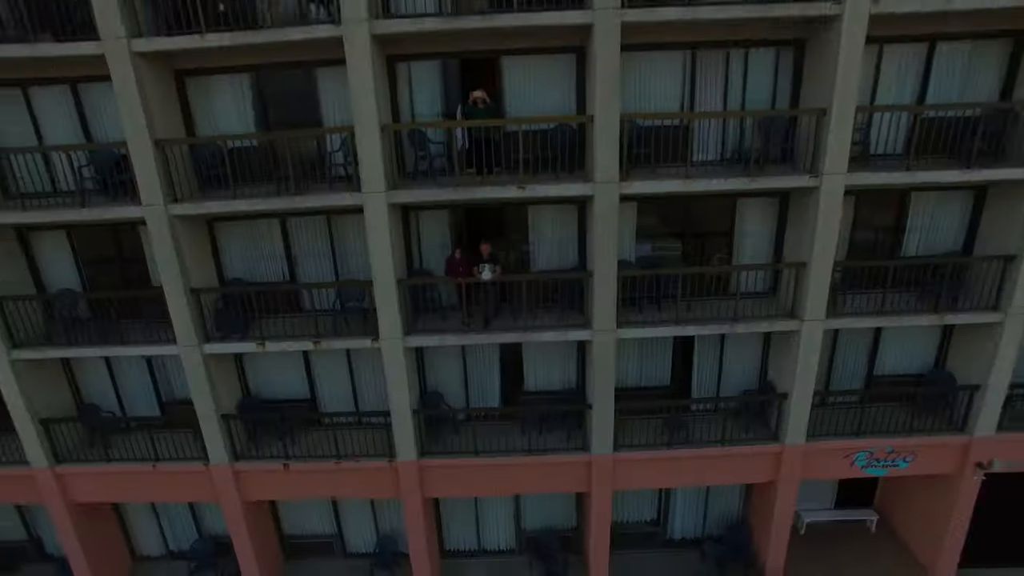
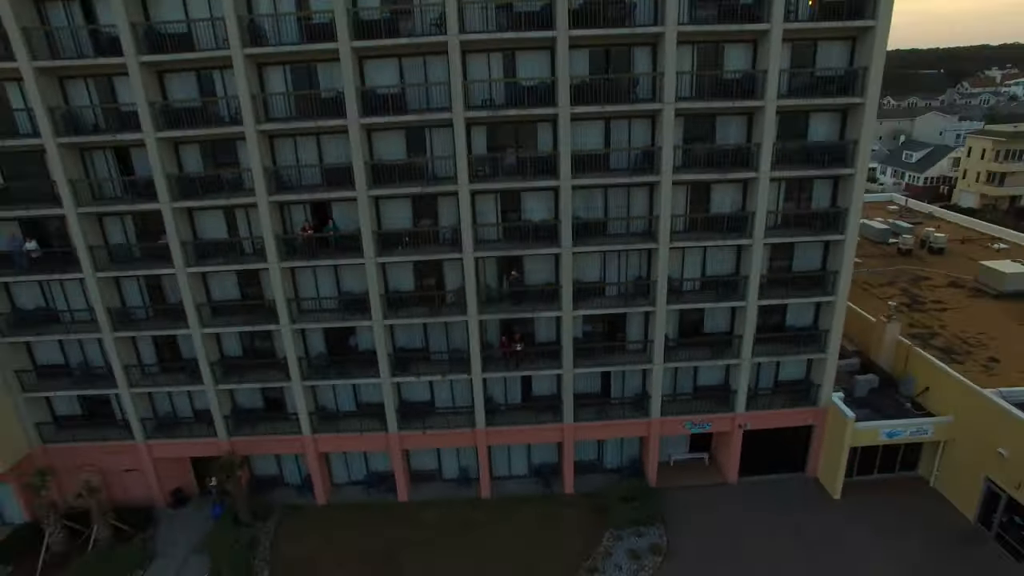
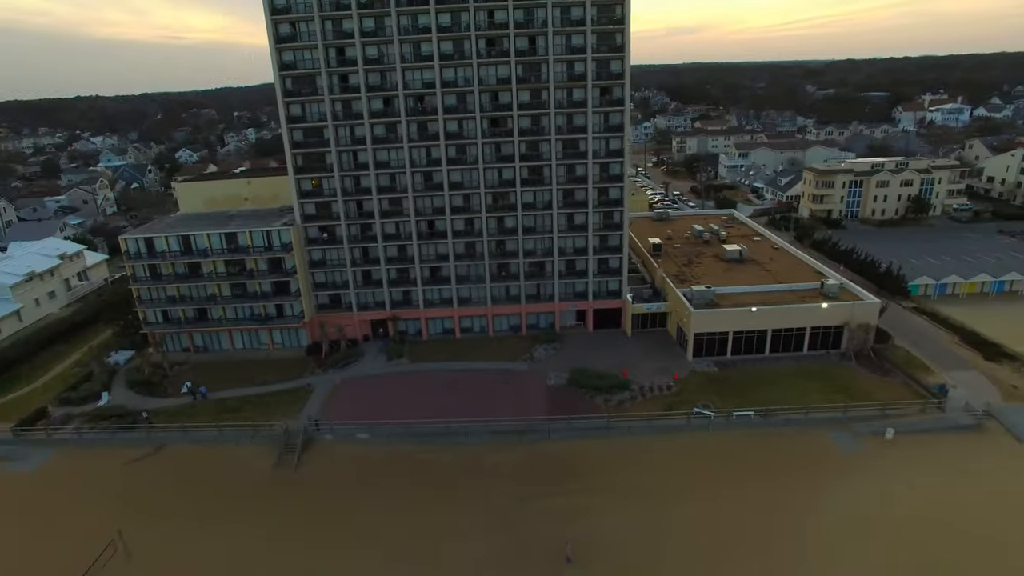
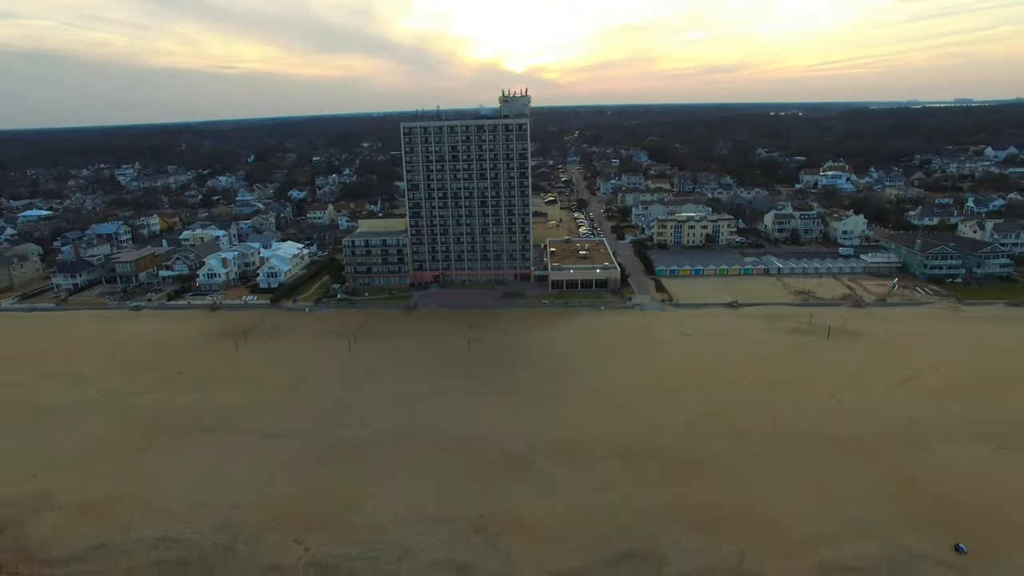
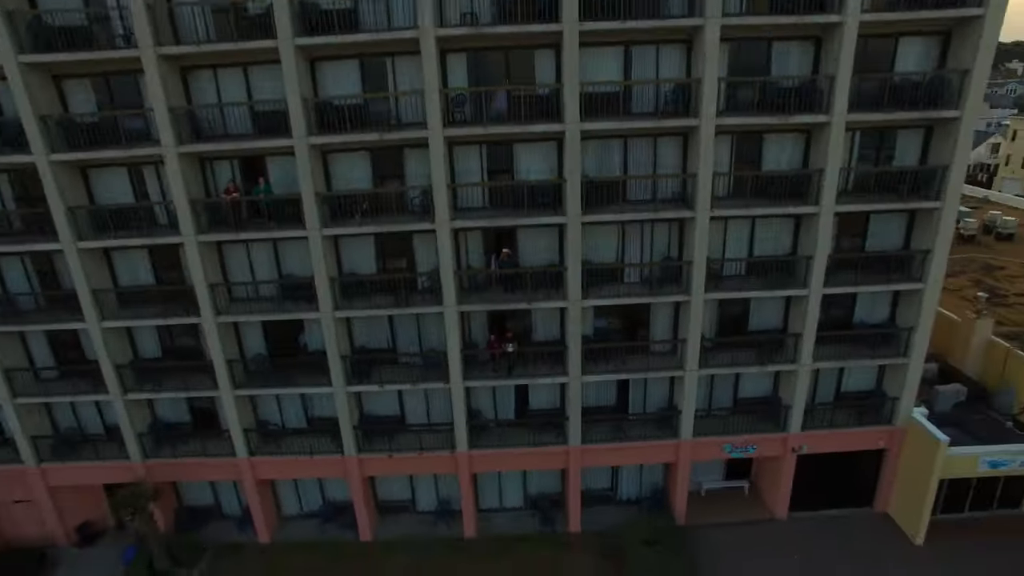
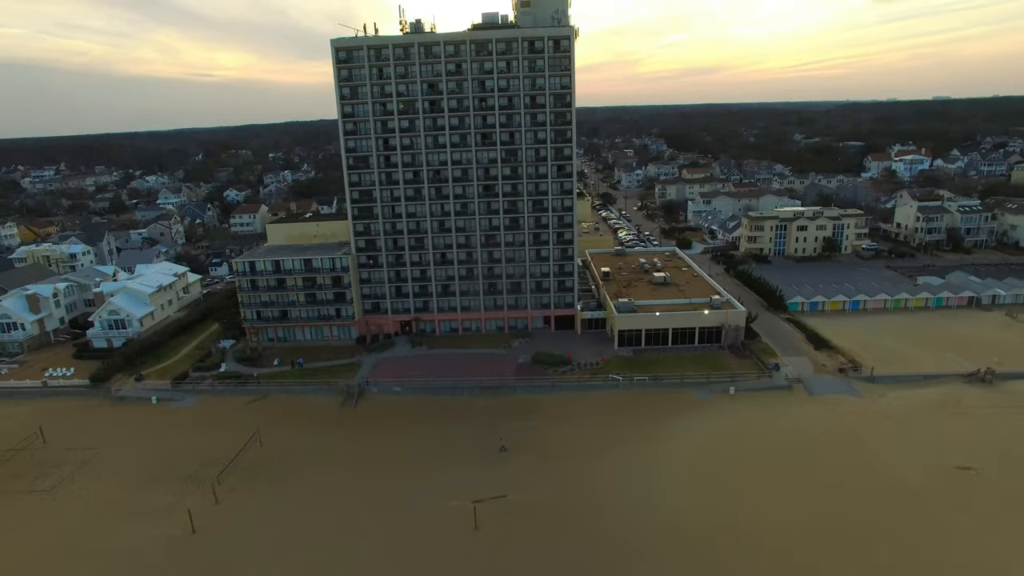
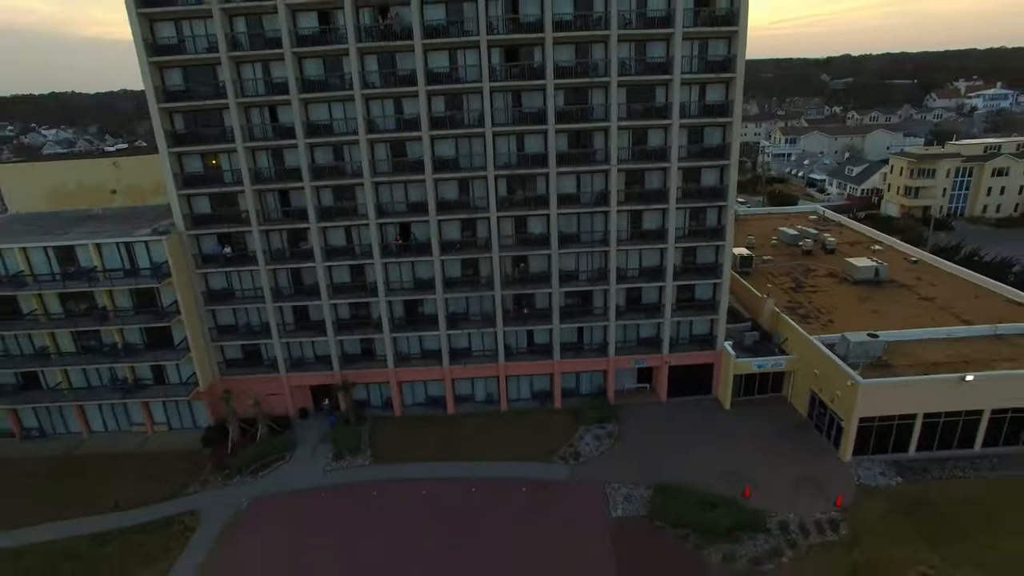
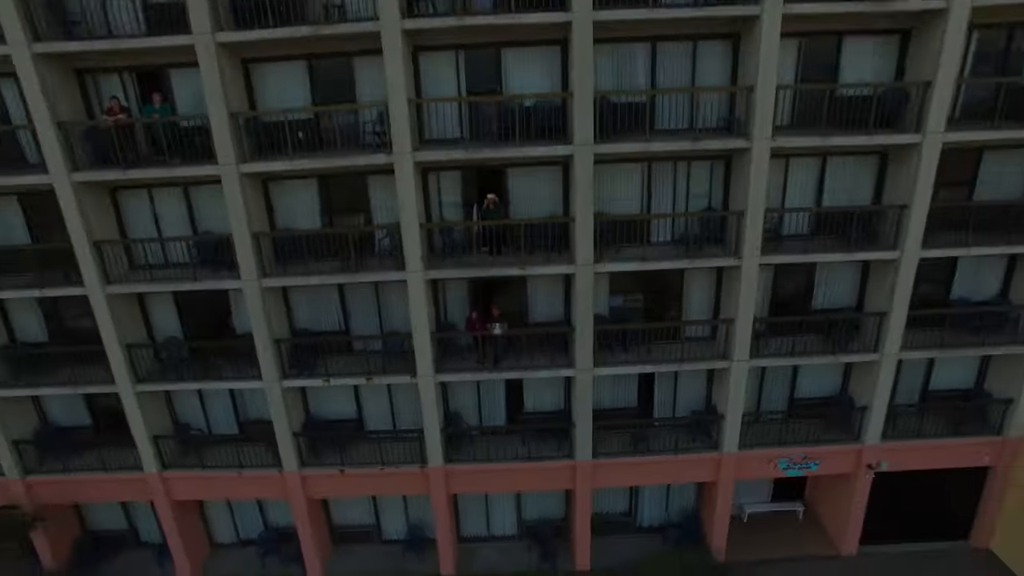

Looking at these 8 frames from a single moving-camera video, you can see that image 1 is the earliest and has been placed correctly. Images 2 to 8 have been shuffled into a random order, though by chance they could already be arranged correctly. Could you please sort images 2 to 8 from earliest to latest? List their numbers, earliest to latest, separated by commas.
8, 5, 2, 7, 3, 6, 4
